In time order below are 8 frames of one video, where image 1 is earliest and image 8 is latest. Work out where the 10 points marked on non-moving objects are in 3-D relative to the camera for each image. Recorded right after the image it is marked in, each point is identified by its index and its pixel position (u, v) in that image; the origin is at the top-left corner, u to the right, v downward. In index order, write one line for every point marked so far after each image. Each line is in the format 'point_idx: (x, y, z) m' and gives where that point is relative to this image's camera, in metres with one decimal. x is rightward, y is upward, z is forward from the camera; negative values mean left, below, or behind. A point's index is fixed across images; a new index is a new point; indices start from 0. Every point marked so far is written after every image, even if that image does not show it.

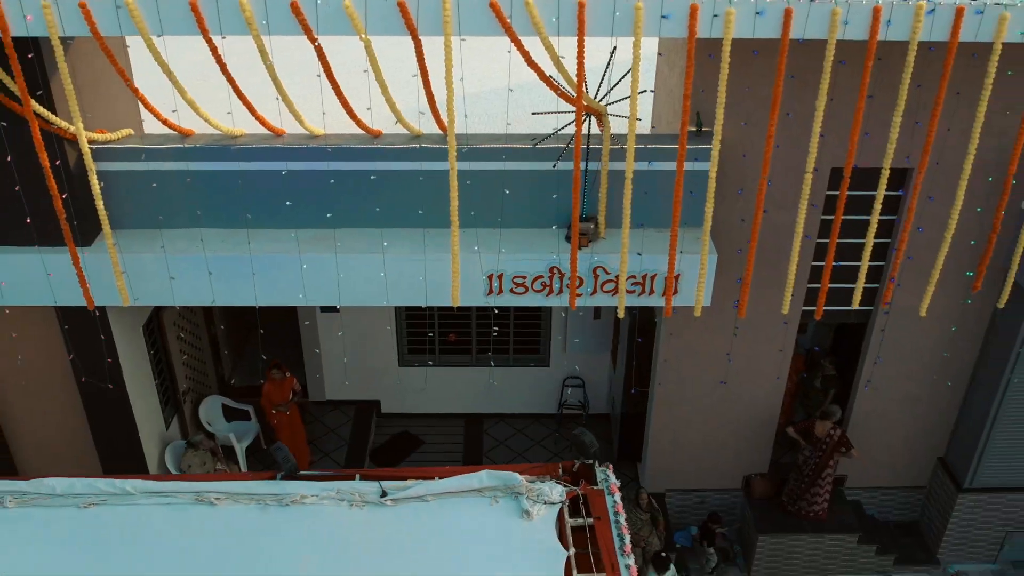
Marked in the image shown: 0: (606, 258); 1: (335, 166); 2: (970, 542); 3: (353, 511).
0: (+0.7, +0.2, +6.7) m
1: (-1.1, +0.8, +6.6) m
2: (+4.0, -2.2, +8.6) m
3: (-0.8, -1.2, +5.4) m
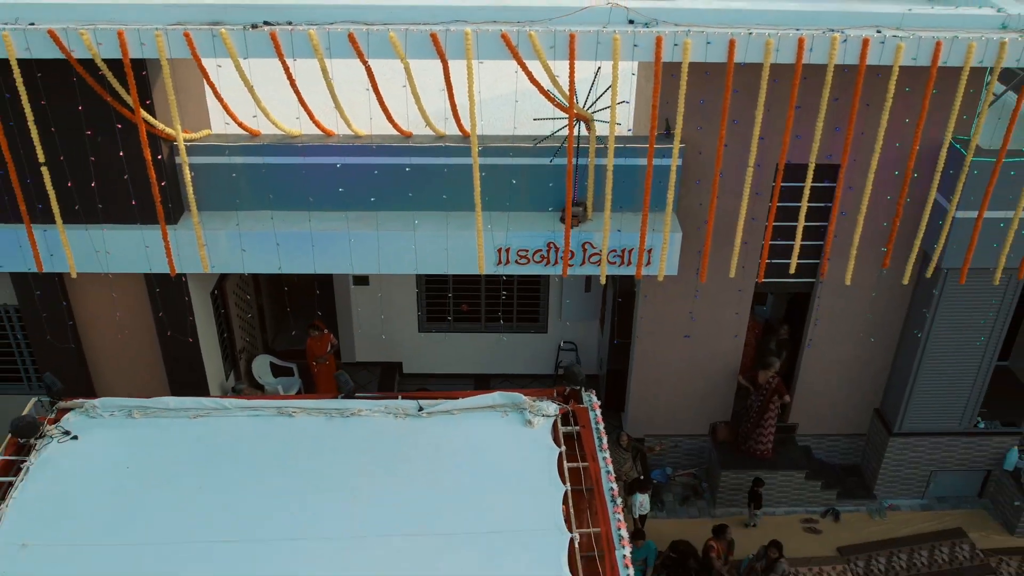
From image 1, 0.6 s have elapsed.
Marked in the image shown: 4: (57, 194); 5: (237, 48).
0: (+0.7, +0.4, +8.3) m
1: (-1.1, +1.1, +8.2) m
2: (+4.1, -2.0, +10.3) m
3: (-0.8, -0.9, +7.0) m
4: (-3.7, +0.8, +8.0) m
5: (-2.0, +1.8, +7.4) m
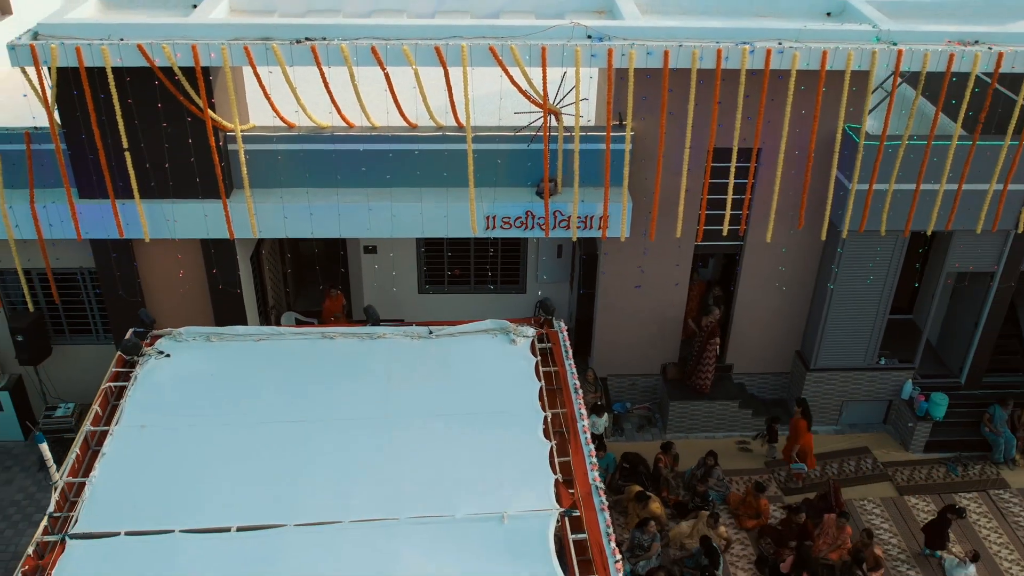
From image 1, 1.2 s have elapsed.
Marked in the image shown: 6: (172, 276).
0: (+0.5, +0.9, +10.5) m
1: (-1.3, +1.5, +10.3) m
2: (+3.9, -1.5, +12.5) m
3: (-0.9, -0.5, +9.1) m
4: (-3.9, +1.2, +10.0) m
5: (-2.1, +2.2, +9.4) m
6: (-3.8, +0.2, +11.1) m
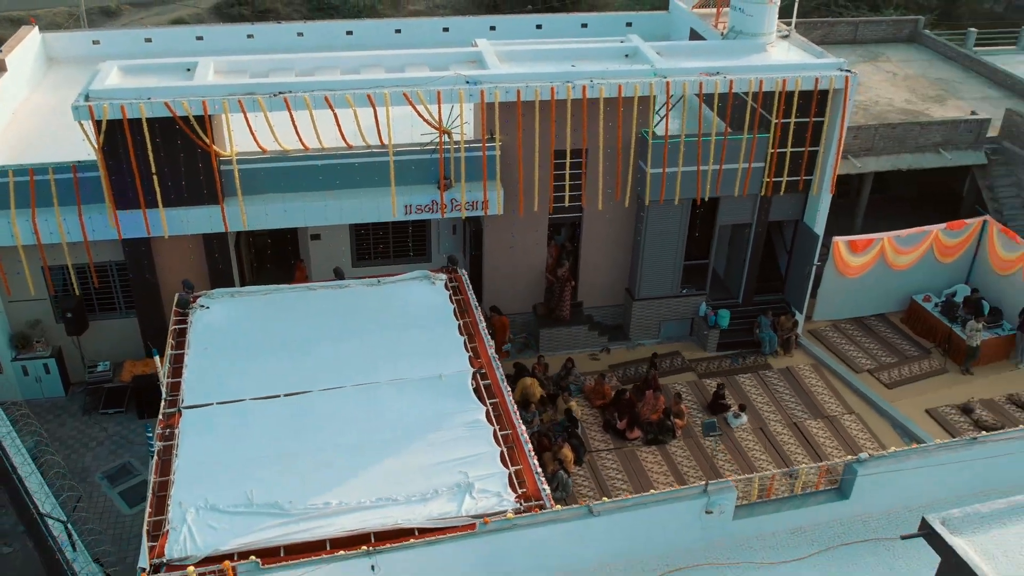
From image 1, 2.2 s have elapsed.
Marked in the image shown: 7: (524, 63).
0: (-0.9, +1.5, +15.4) m
1: (-2.7, +2.0, +15.0) m
2: (+2.4, -0.7, +17.8) m
3: (-2.0, 0.0, +13.9) m
4: (-5.2, +1.5, +14.4) m
5: (-3.5, +2.6, +14.0) m
6: (-5.2, +0.4, +15.5) m
7: (+0.2, +3.6, +15.9) m
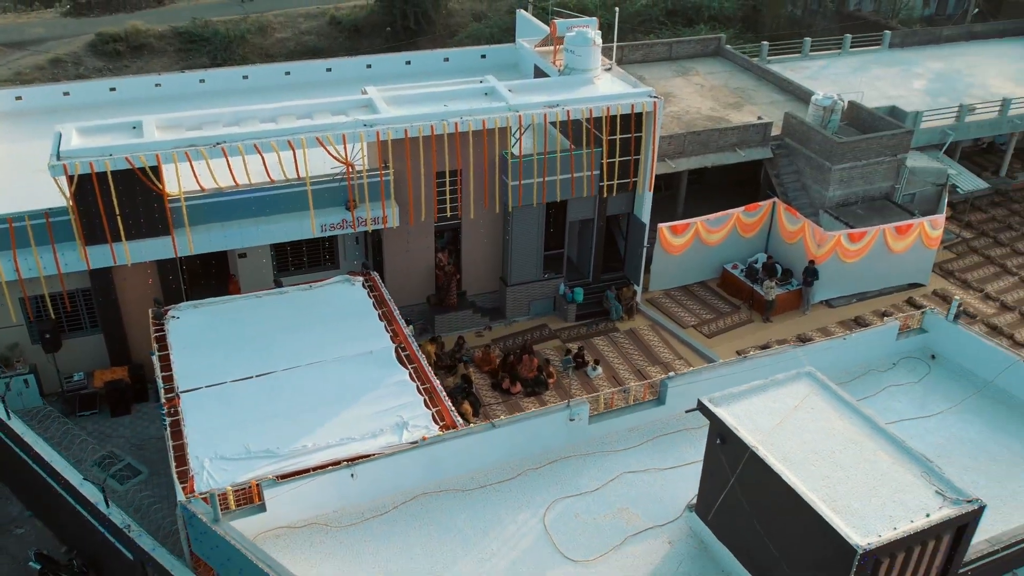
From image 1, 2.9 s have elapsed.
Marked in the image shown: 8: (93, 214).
0: (-2.9, +1.5, +19.3) m
1: (-4.7, +1.8, +18.7) m
2: (+0.1, -0.4, +22.1) m
3: (-3.8, -0.1, +17.7) m
4: (-7.1, +1.1, +17.8) m
5: (-5.5, +2.4, +17.6) m
6: (-7.2, +0.1, +18.9) m
7: (-2.1, +3.7, +19.9) m
8: (-7.5, +1.3, +17.5) m
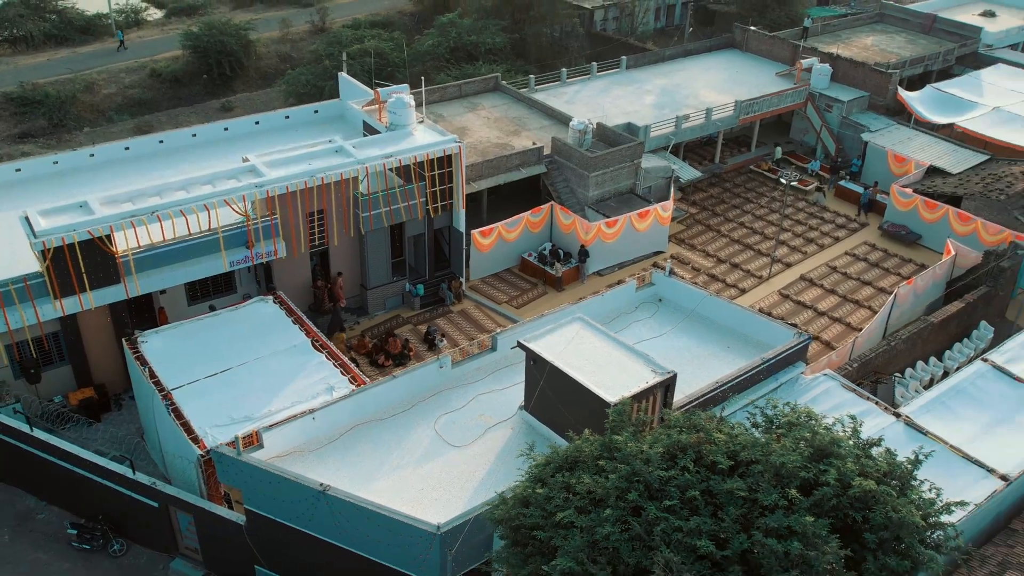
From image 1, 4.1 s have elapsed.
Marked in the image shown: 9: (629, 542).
0: (-6.8, +1.0, +26.3) m
1: (-8.4, +1.2, +25.3) m
2: (-4.1, -0.5, +29.7) m
3: (-7.0, -0.6, +24.6) m
4: (-10.5, +0.2, +24.0) m
5: (-9.0, +1.6, +24.1) m
6: (-10.6, -0.9, +25.0) m
7: (-6.4, +3.3, +27.0) m
8: (-10.8, +0.3, +23.6) m
9: (+1.5, -3.2, +12.7) m
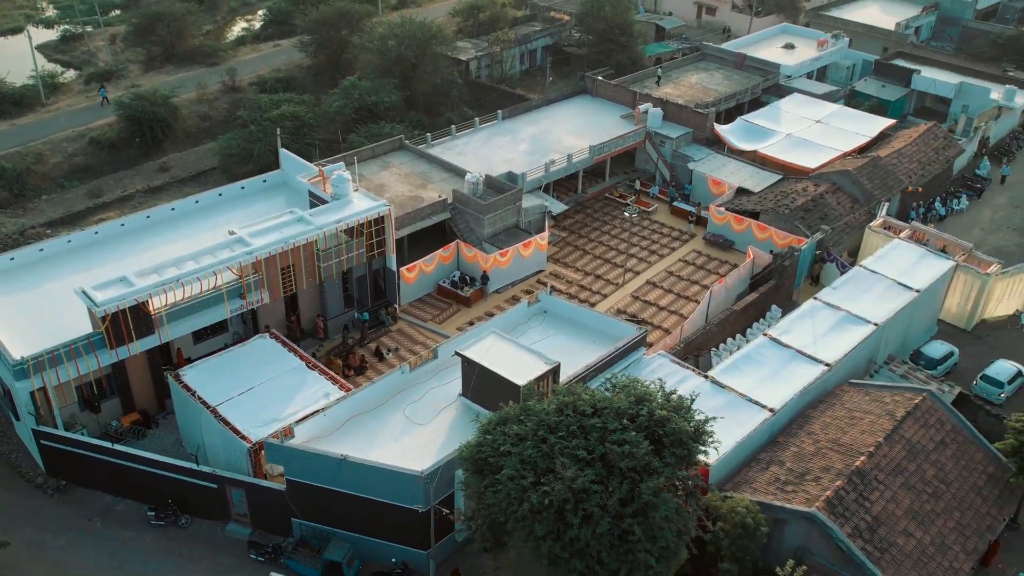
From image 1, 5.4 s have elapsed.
0: (-9.5, -0.4, +35.7) m
1: (-11.0, -0.4, +34.5) m
2: (-7.1, -1.7, +39.4) m
3: (-9.4, -2.1, +33.9) m
4: (-12.8, -1.6, +32.9) m
5: (-11.5, 0.0, +33.2) m
6: (-13.0, -2.6, +34.0) m
7: (-9.4, +1.9, +36.4) m
8: (-13.1, -1.4, +32.5) m
9: (+0.7, -4.0, +23.2) m
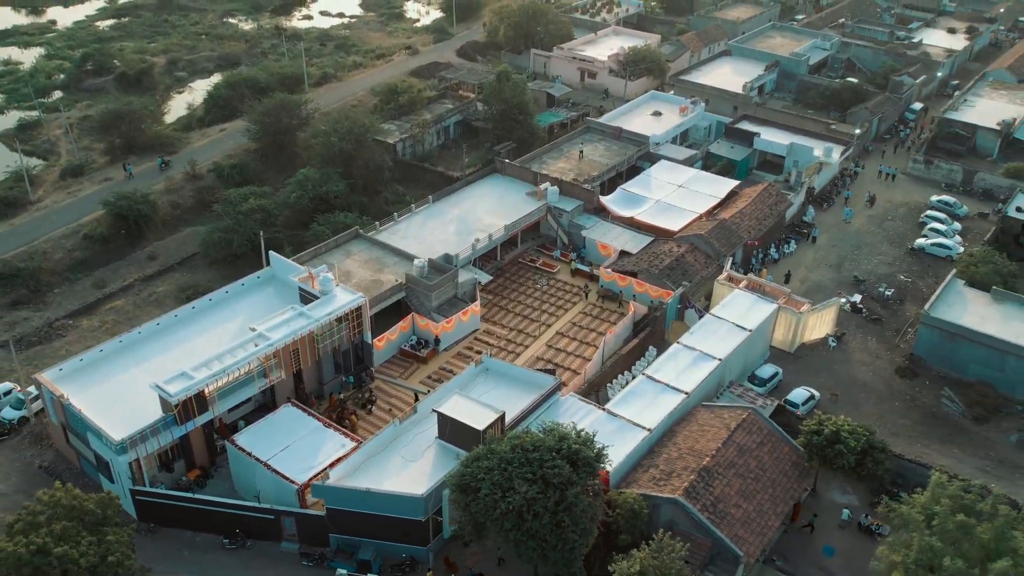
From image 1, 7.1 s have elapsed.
0: (-11.9, -4.5, +48.7) m
1: (-13.2, -4.6, +47.4) m
2: (-9.8, -5.6, +52.6) m
3: (-11.5, -6.1, +47.0) m
4: (-14.8, -5.9, +45.6) m
5: (-13.6, -4.2, +46.0) m
6: (-15.0, -6.9, +46.7) m
7: (-12.0, -2.1, +49.4) m
8: (-15.1, -5.7, +45.2) m
9: (-0.3, -7.3, +37.2) m
